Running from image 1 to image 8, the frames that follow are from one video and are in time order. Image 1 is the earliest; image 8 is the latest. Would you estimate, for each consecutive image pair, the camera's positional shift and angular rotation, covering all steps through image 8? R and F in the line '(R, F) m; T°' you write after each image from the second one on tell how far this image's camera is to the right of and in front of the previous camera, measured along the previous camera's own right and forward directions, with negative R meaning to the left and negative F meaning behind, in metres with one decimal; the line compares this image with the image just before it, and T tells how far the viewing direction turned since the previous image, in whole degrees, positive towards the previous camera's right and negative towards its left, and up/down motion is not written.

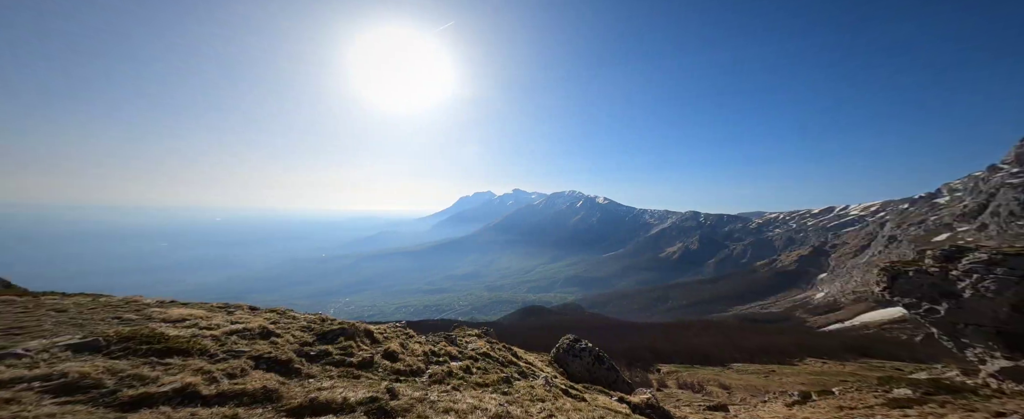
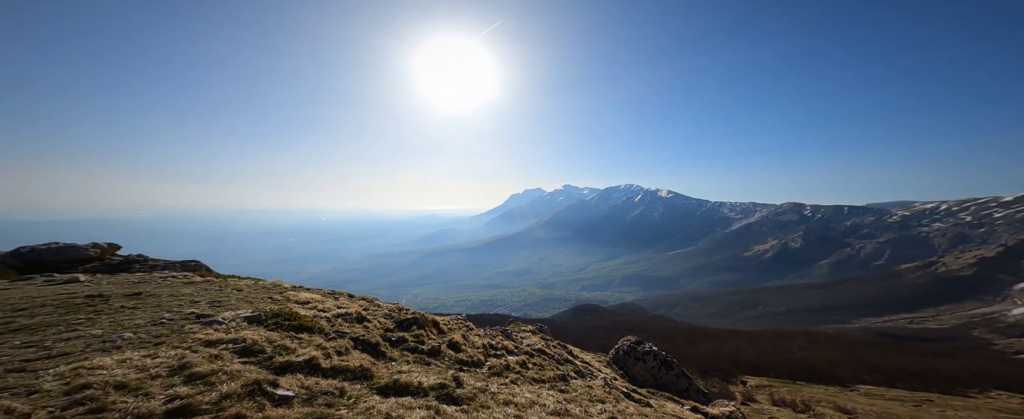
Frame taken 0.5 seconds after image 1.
(-3.2, -2.5) m; -12°
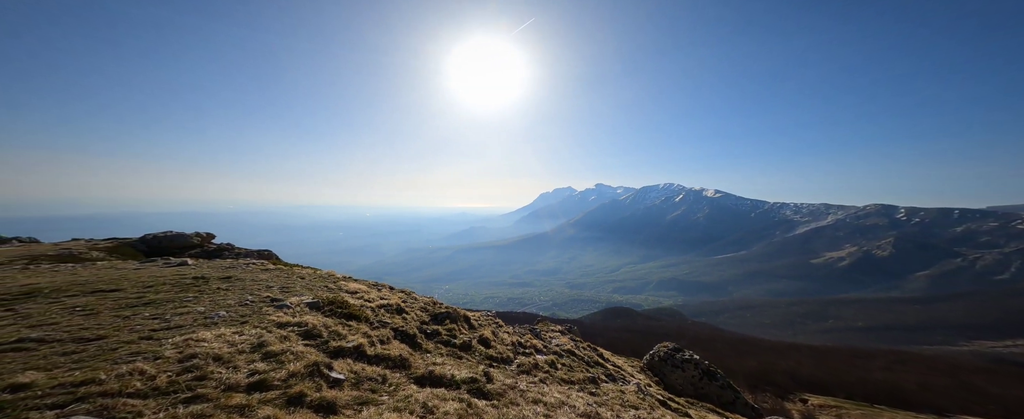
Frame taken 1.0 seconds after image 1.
(-0.9, 0.0) m; -7°
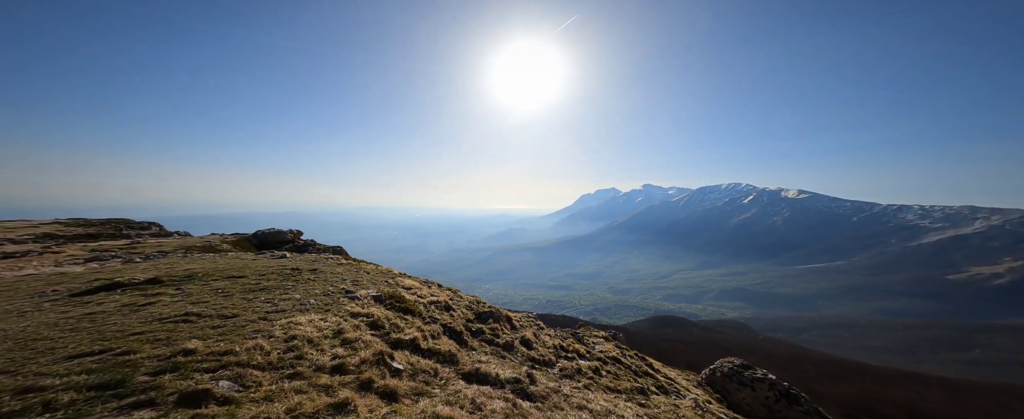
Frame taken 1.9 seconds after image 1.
(-0.9, -0.2) m; -9°
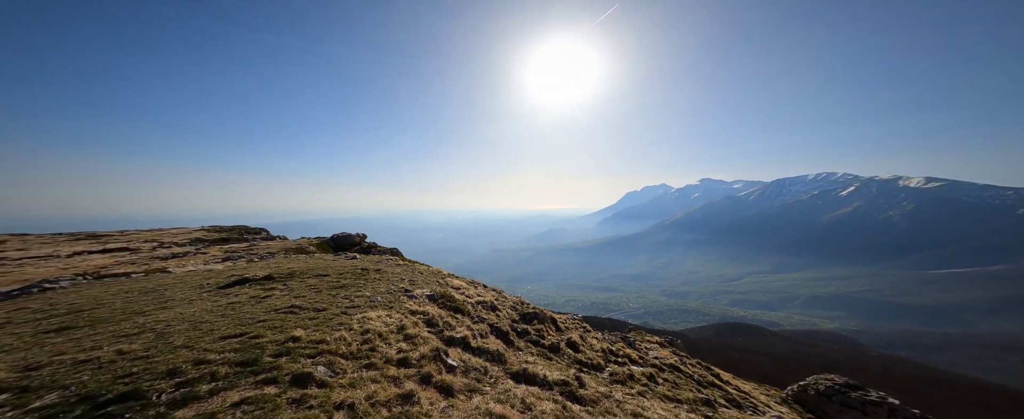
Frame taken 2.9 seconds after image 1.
(-0.4, -0.6) m; -8°
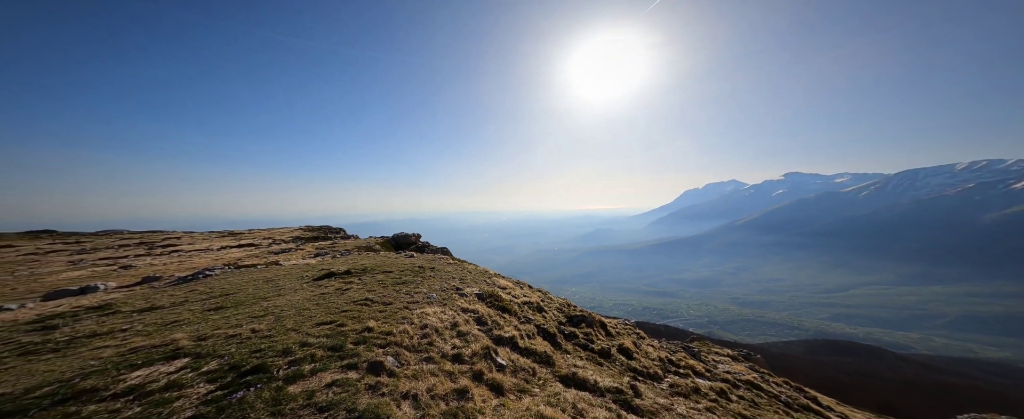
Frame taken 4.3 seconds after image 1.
(-0.3, -0.2) m; -8°
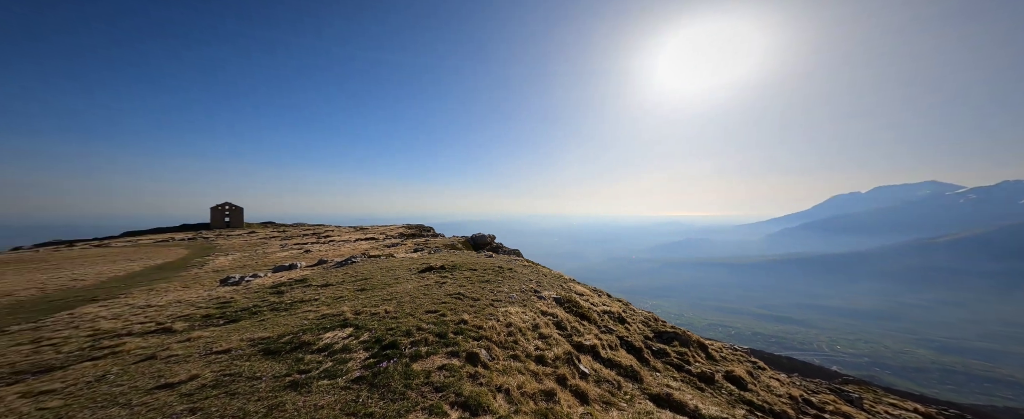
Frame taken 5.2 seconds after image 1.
(-0.4, -0.3) m; -12°
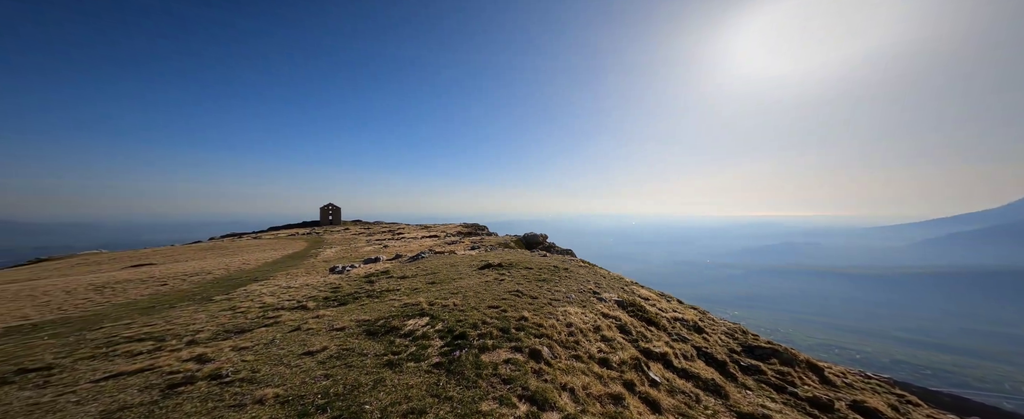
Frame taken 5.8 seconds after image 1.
(0.0, -0.4) m; -9°
